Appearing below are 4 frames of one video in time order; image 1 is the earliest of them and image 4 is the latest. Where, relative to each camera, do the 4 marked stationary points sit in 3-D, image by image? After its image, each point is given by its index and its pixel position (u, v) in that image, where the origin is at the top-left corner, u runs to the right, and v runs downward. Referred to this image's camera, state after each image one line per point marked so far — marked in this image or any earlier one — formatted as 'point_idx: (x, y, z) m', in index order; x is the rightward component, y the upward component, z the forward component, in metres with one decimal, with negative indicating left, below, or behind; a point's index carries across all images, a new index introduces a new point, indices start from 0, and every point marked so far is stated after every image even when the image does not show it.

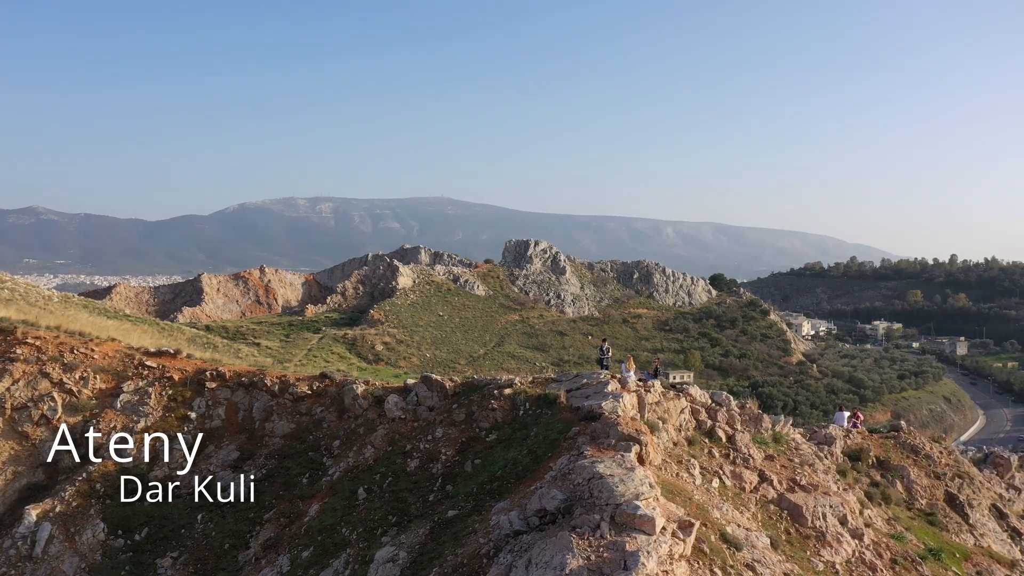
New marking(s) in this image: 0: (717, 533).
0: (+2.0, -2.4, +6.3) m
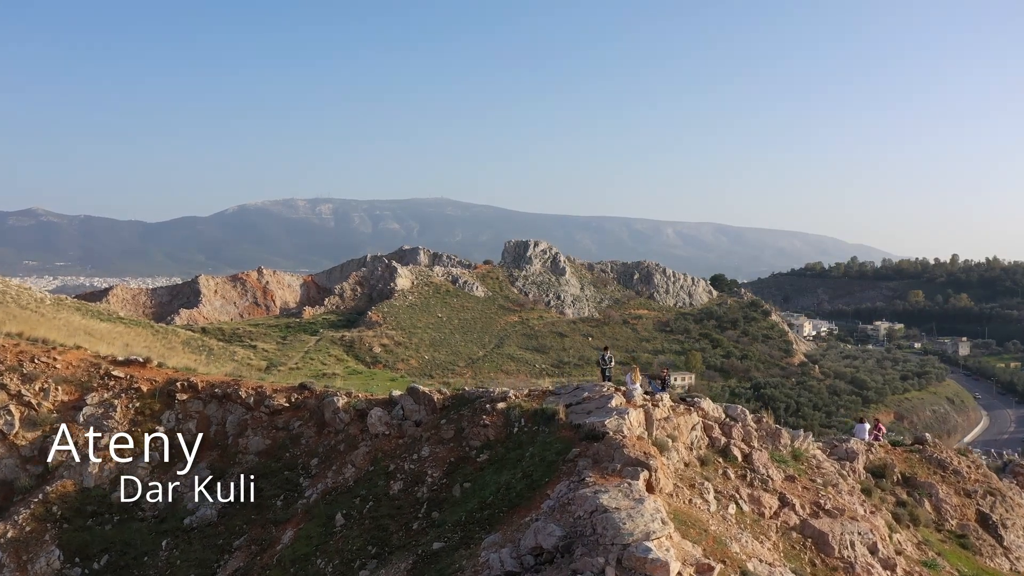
0: (+2.0, -2.5, +5.8) m
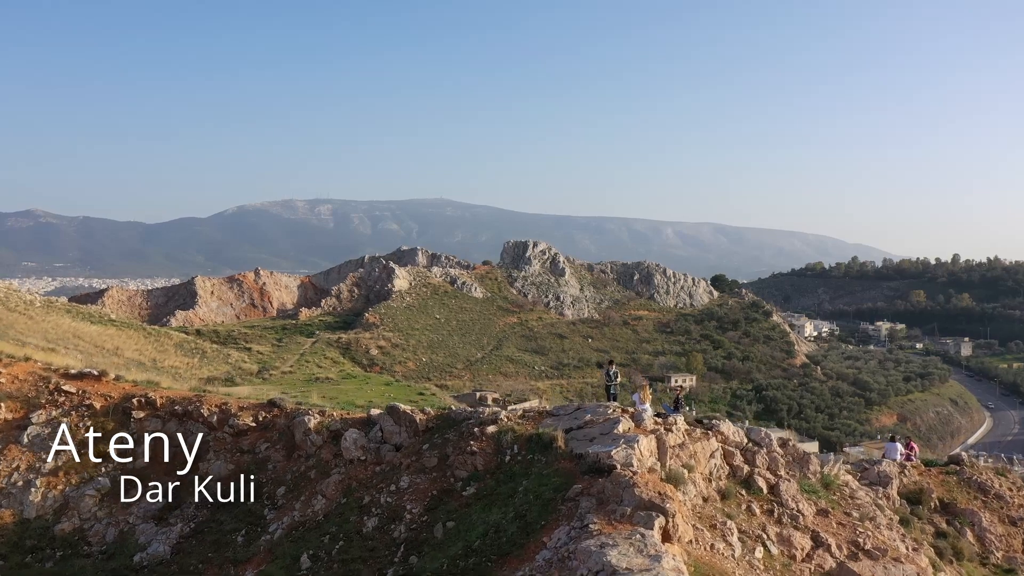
0: (+1.9, -2.5, +5.2) m
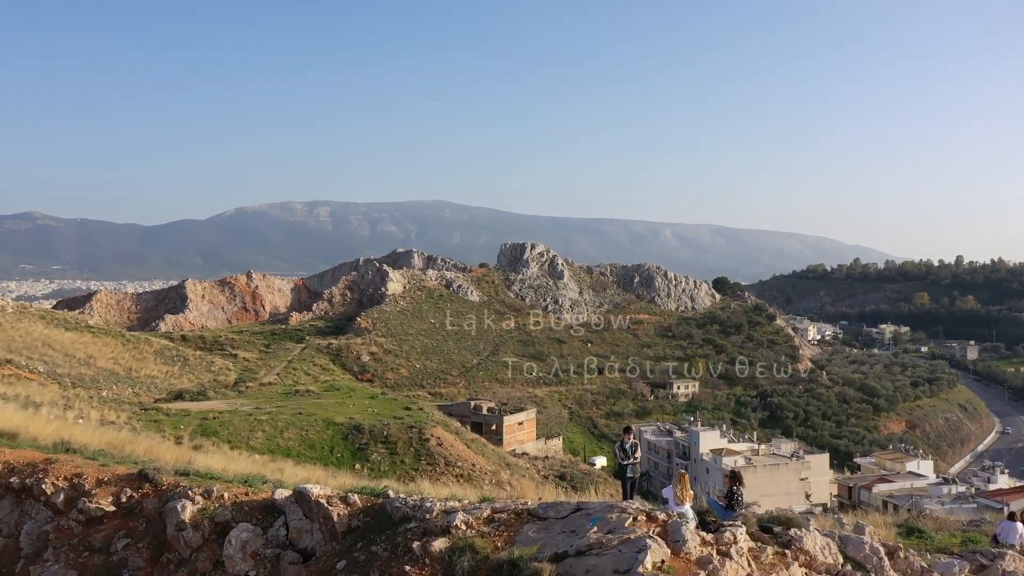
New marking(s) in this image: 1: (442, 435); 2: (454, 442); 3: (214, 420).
0: (+1.7, -2.6, +3.6) m
1: (-1.9, -4.0, +18.1) m
2: (-1.6, -4.2, +18.0) m
3: (-7.7, -3.4, +16.9) m
